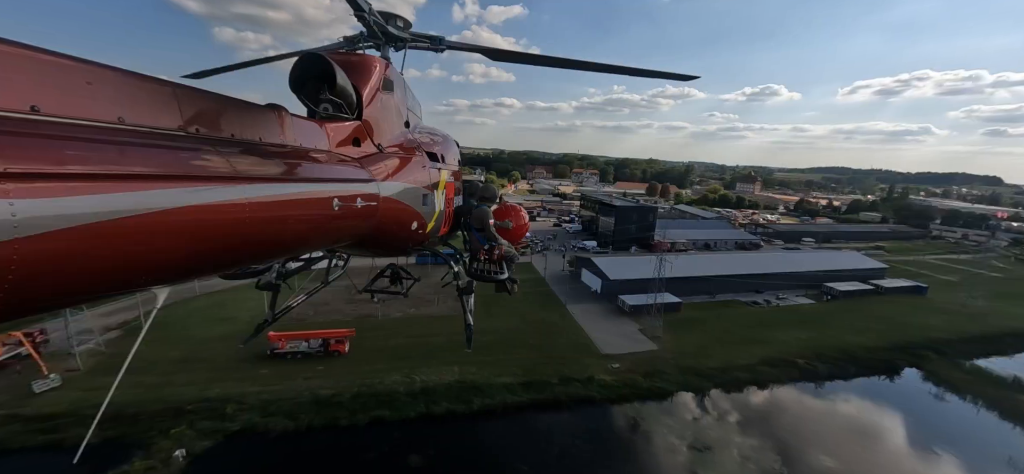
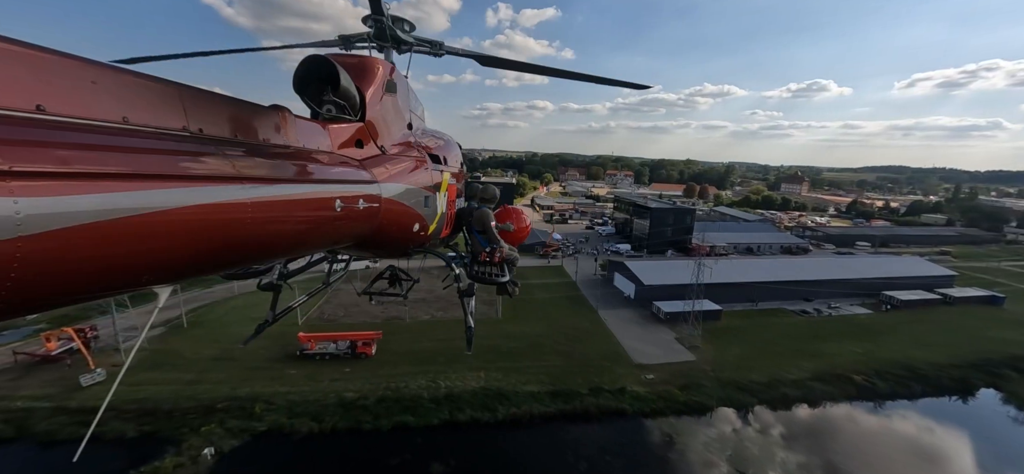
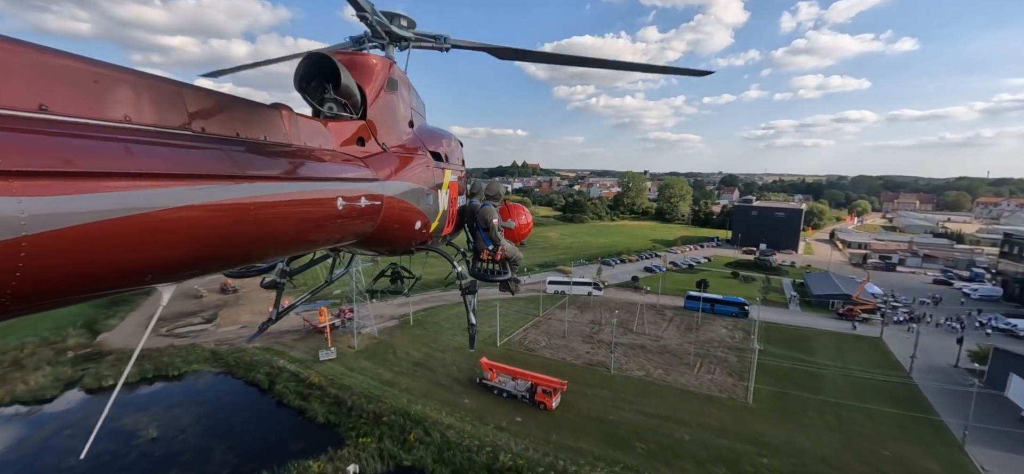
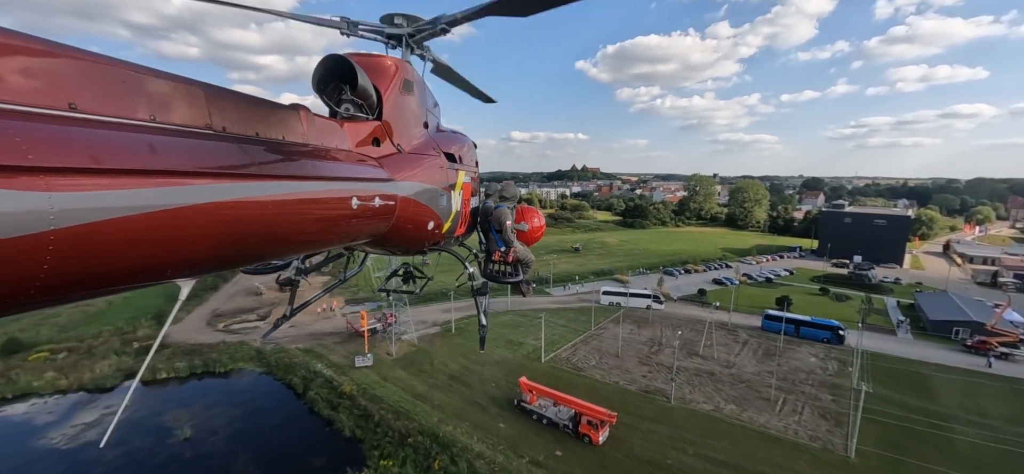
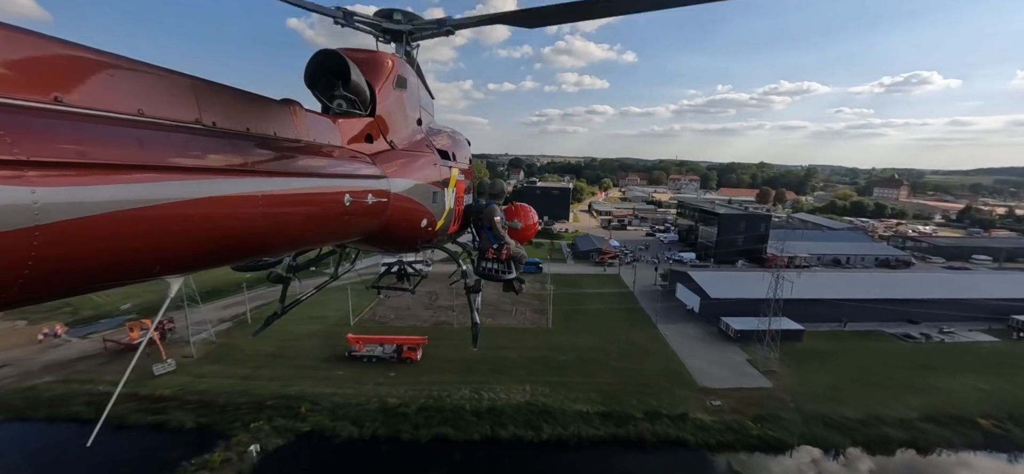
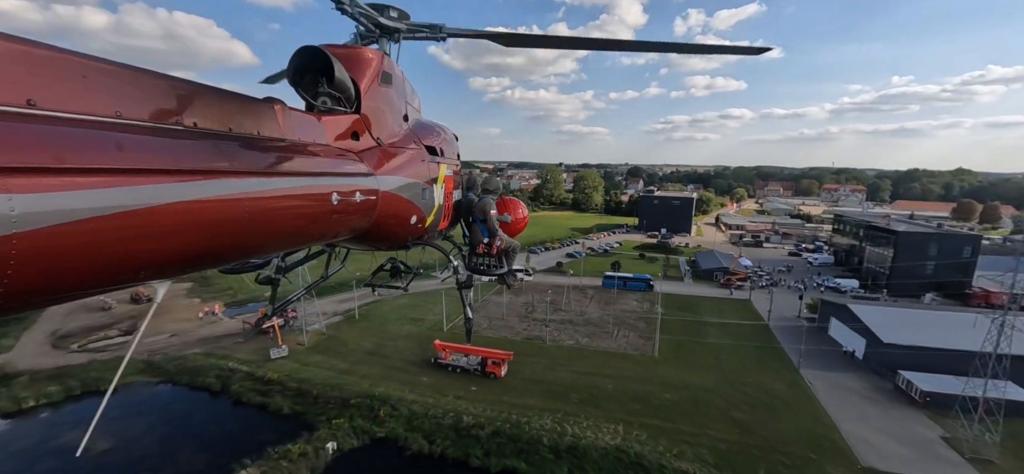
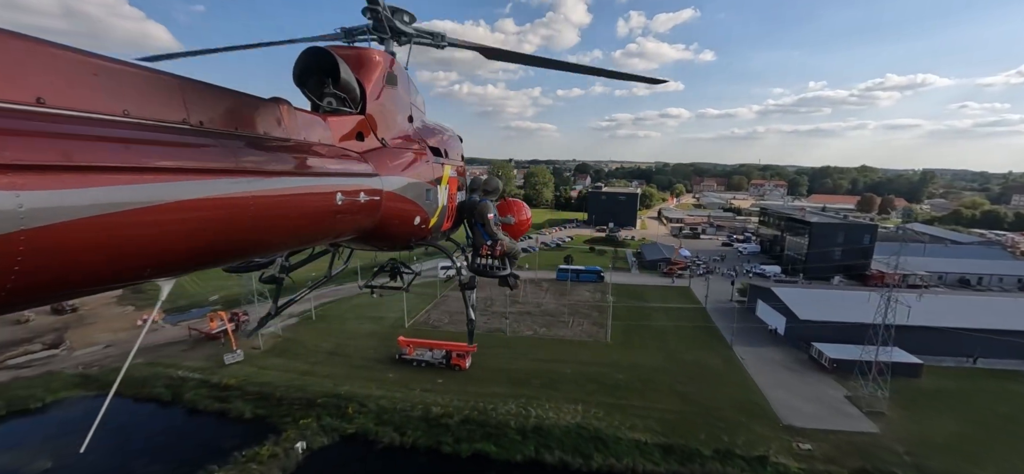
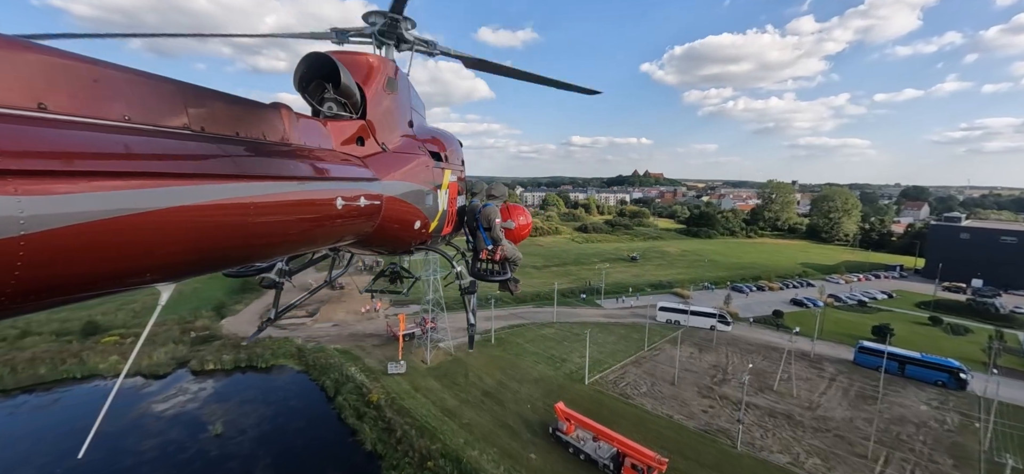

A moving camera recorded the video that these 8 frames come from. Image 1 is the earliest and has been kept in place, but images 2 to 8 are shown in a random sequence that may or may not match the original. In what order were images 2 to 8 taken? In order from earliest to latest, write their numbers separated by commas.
2, 5, 7, 6, 3, 4, 8
